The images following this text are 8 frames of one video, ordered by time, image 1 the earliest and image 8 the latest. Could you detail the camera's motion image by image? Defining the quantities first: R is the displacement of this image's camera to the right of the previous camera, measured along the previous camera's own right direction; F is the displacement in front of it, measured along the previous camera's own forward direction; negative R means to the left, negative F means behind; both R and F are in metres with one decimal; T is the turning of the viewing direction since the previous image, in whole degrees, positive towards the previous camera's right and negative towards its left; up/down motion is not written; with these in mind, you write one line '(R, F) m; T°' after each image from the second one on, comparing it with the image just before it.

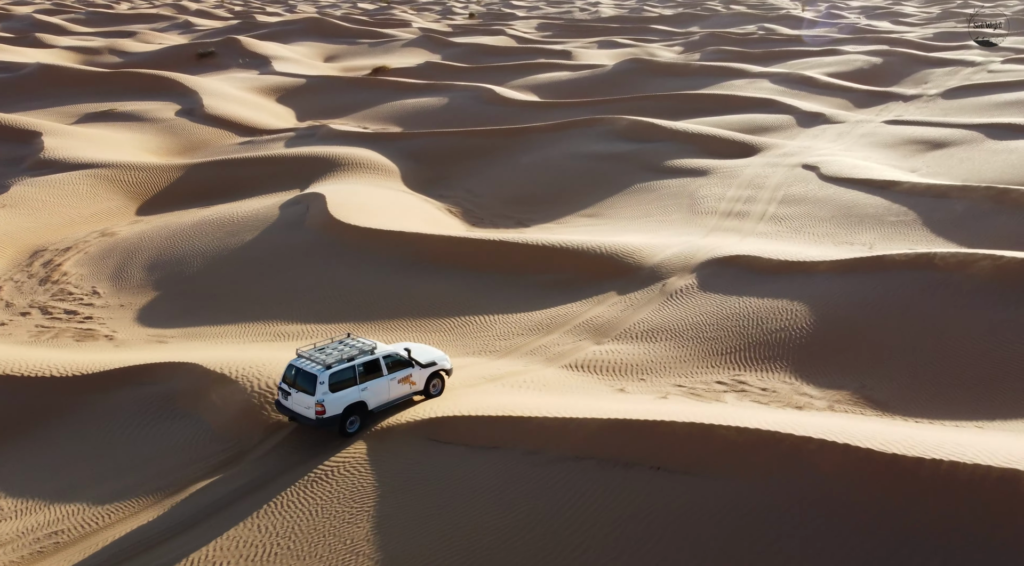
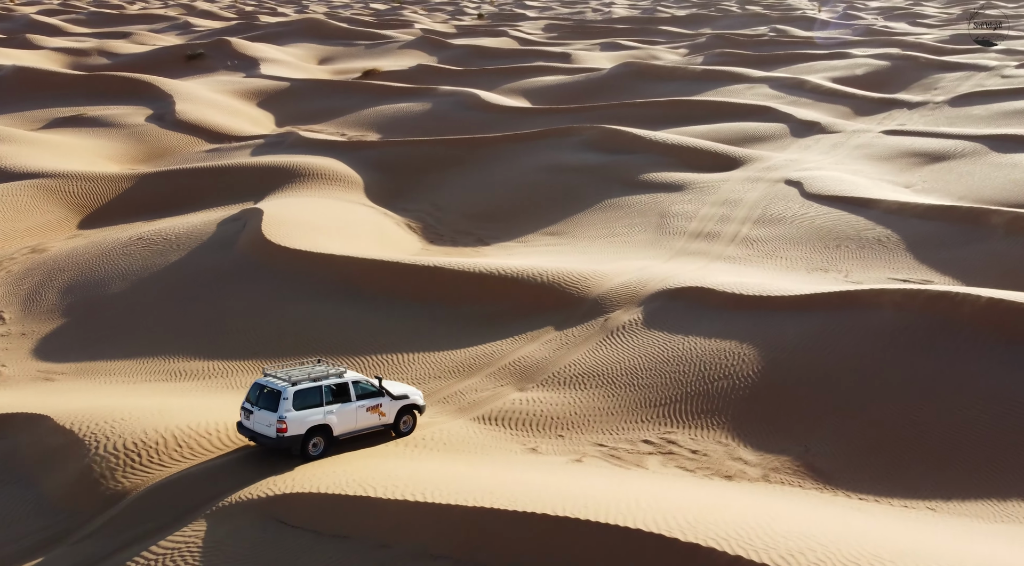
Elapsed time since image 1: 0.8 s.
(+1.8, +1.9) m; -1°
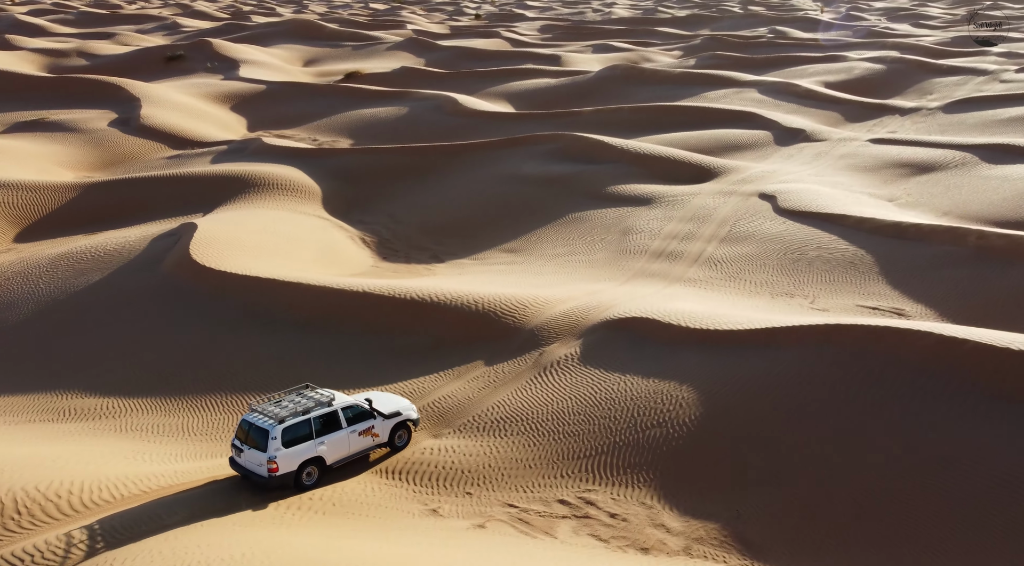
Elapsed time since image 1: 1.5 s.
(+1.4, +1.5) m; 0°
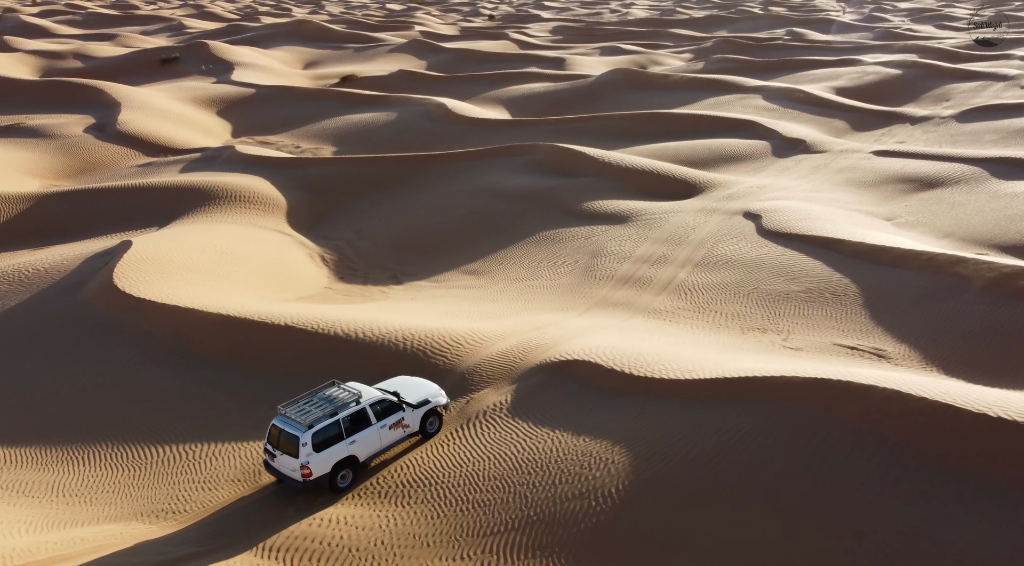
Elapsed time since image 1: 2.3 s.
(+1.5, +1.8) m; -2°
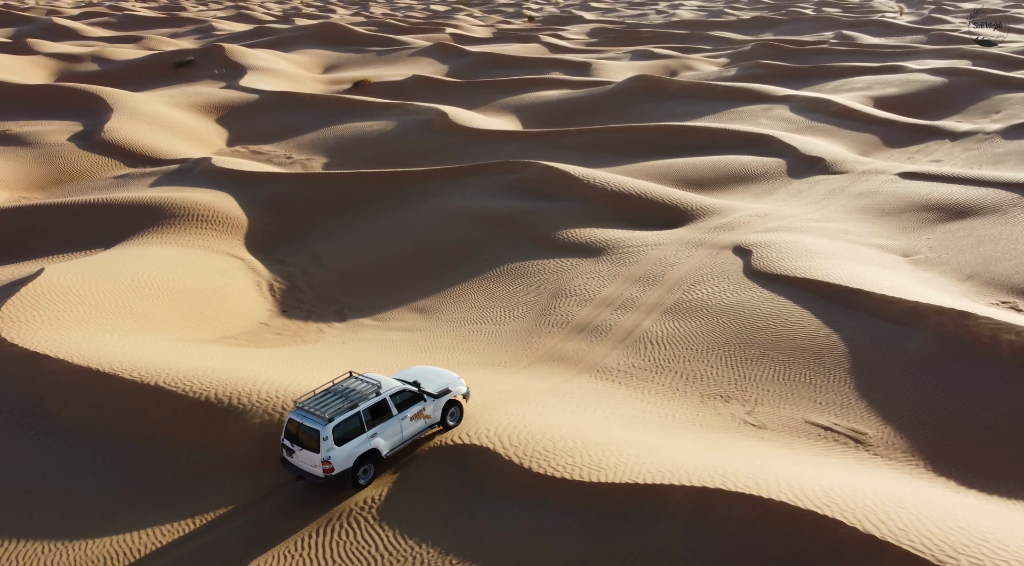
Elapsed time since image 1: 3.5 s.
(+2.2, +2.7) m; -3°
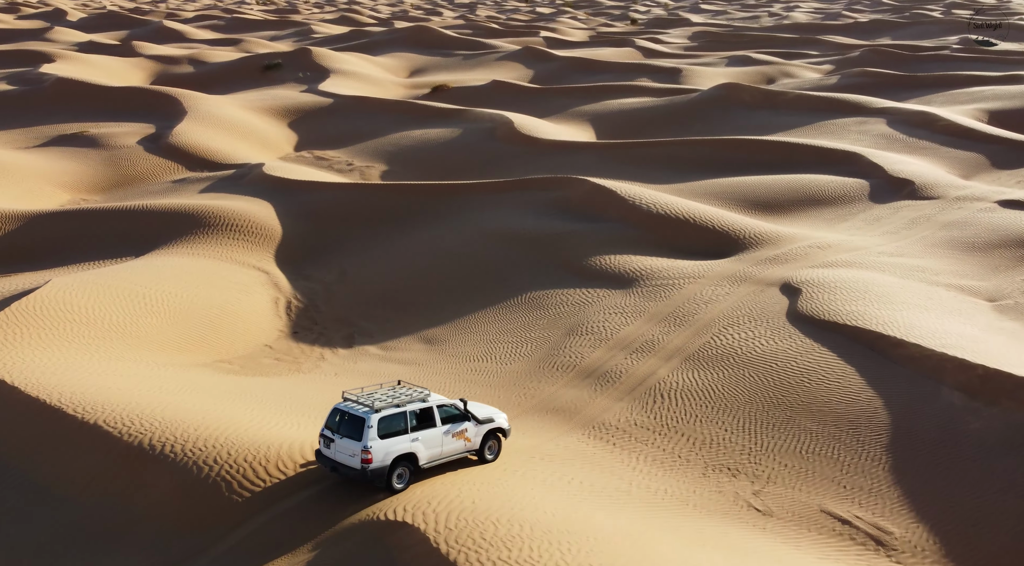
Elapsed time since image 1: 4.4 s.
(+1.8, +1.9) m; -7°
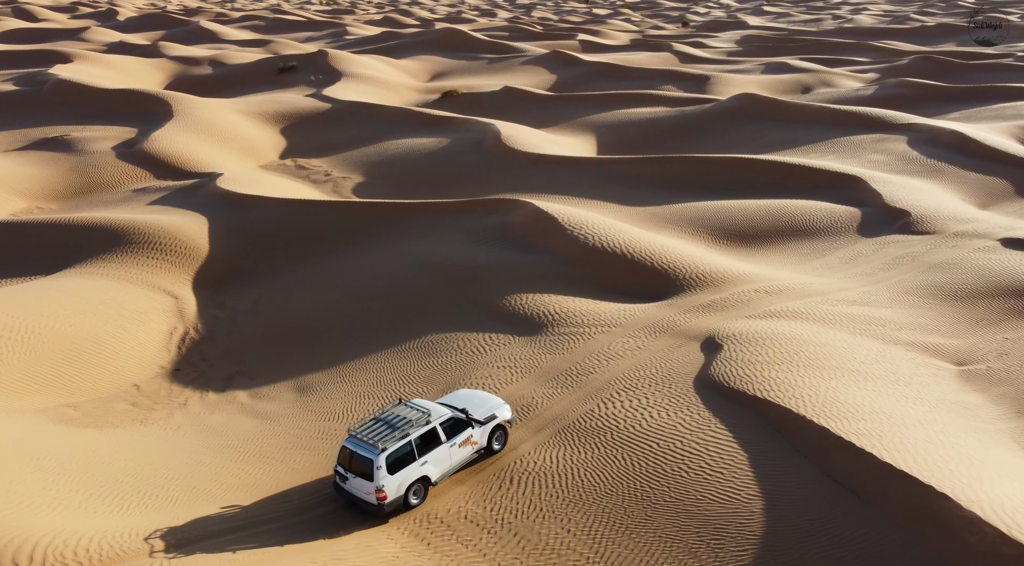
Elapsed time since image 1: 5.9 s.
(+3.2, +2.4) m; -4°
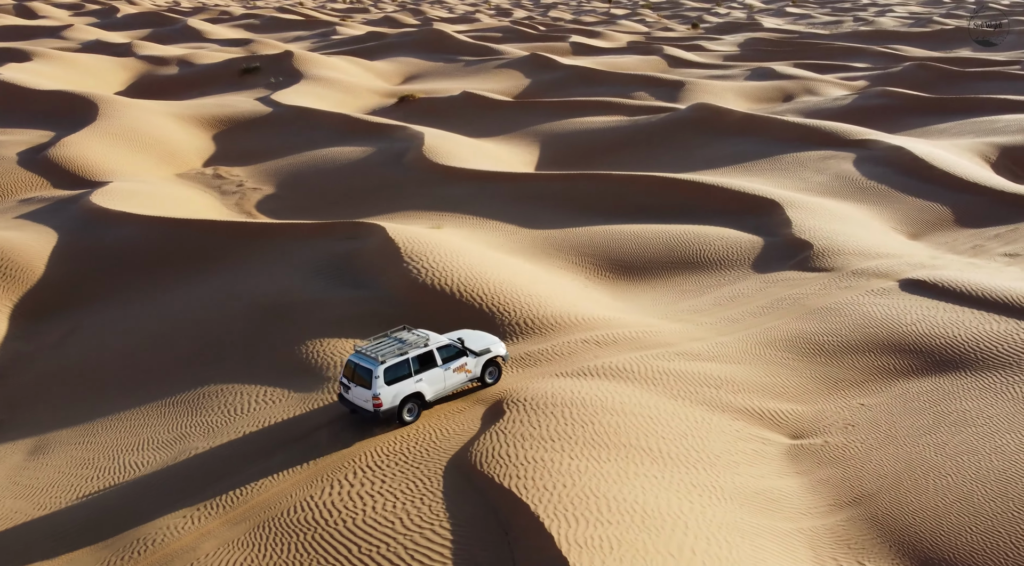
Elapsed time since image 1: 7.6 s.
(+4.1, +2.3) m; -2°
